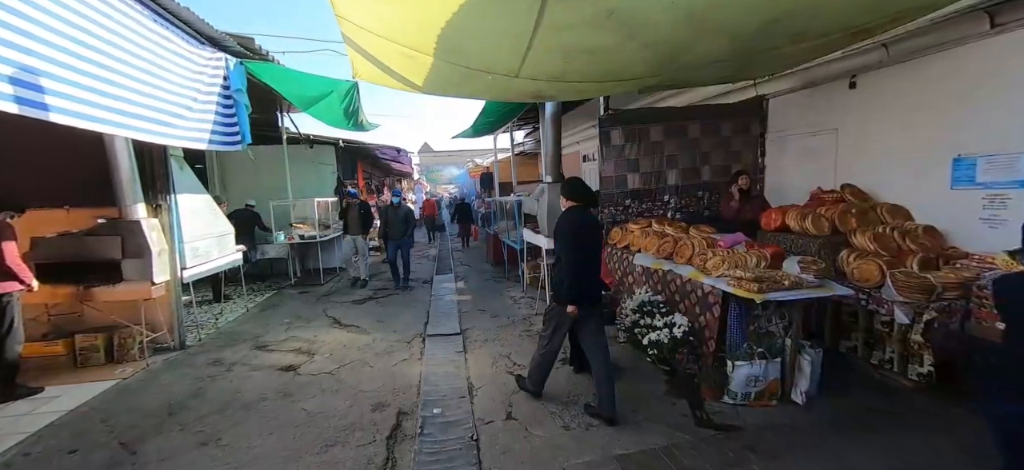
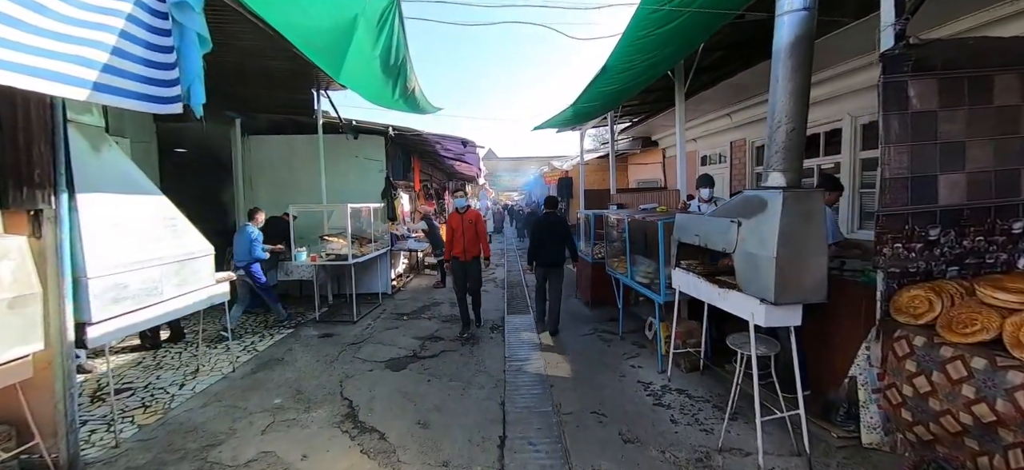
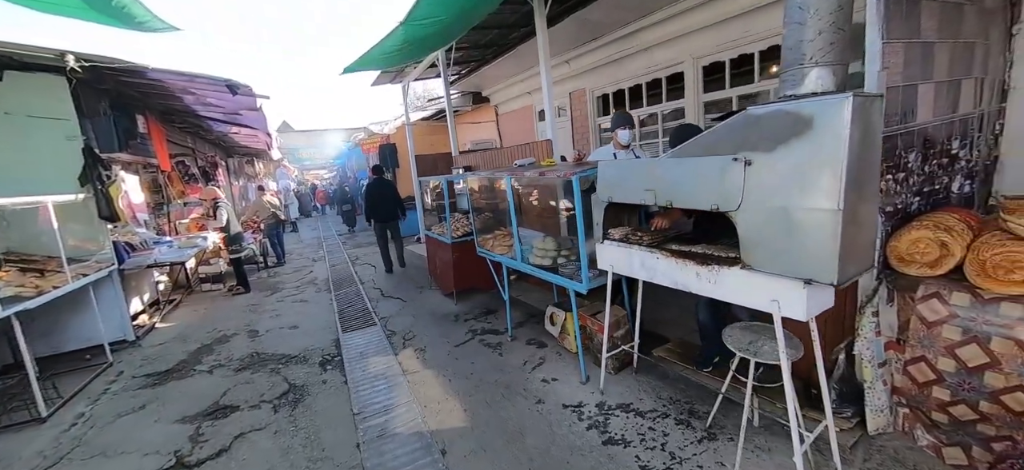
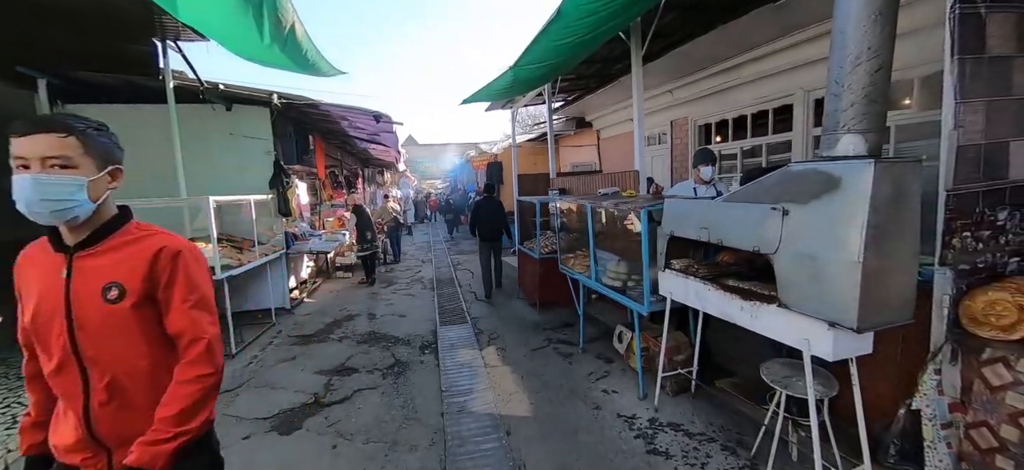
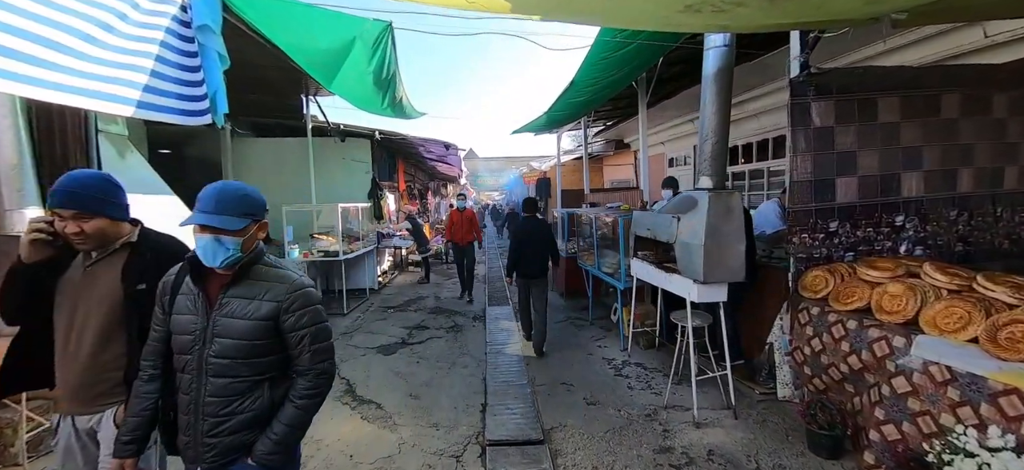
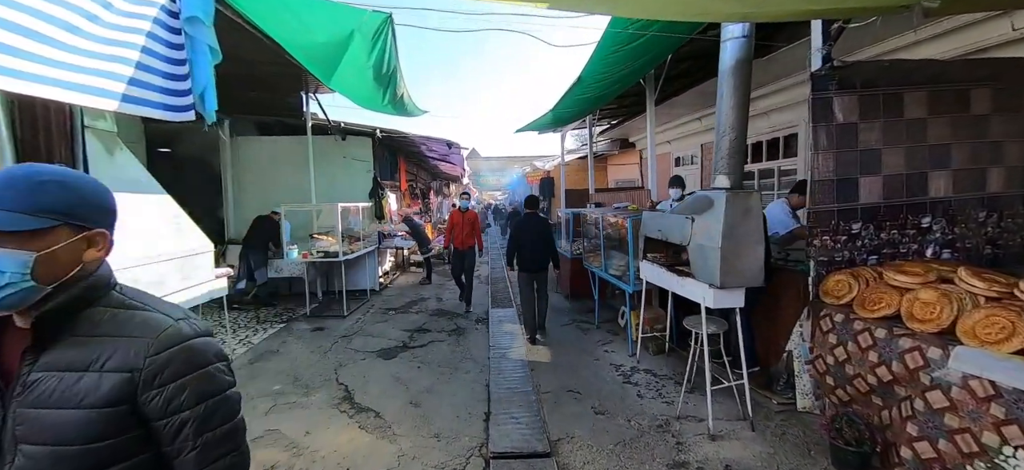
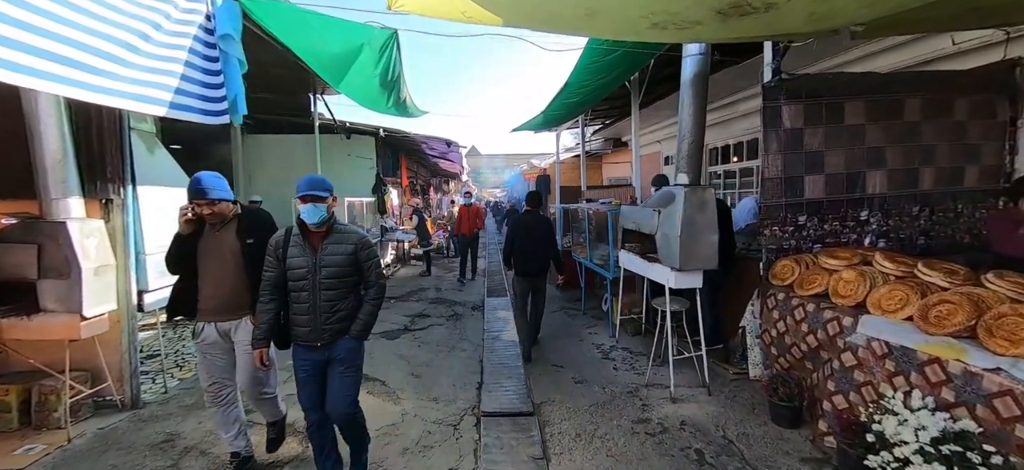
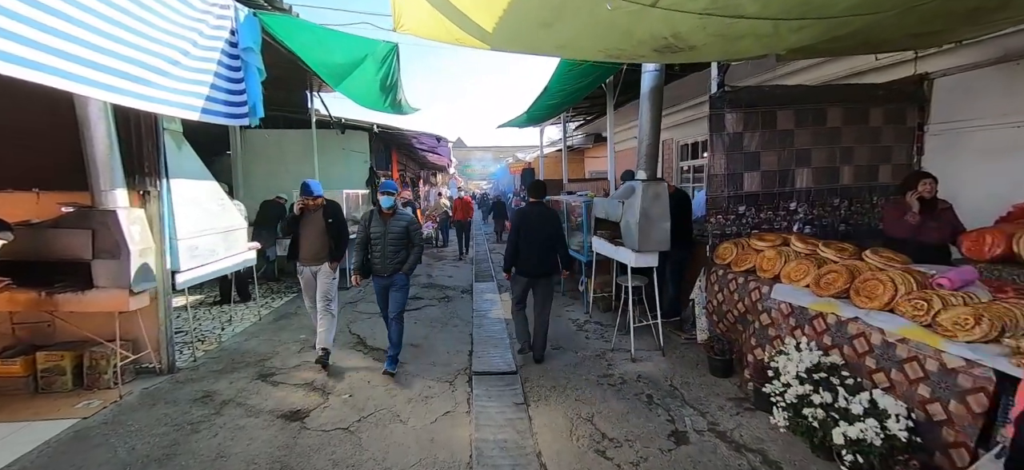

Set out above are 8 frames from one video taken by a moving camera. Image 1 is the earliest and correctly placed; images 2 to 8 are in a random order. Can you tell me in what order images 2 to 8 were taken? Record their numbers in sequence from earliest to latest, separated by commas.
8, 7, 5, 6, 2, 4, 3
